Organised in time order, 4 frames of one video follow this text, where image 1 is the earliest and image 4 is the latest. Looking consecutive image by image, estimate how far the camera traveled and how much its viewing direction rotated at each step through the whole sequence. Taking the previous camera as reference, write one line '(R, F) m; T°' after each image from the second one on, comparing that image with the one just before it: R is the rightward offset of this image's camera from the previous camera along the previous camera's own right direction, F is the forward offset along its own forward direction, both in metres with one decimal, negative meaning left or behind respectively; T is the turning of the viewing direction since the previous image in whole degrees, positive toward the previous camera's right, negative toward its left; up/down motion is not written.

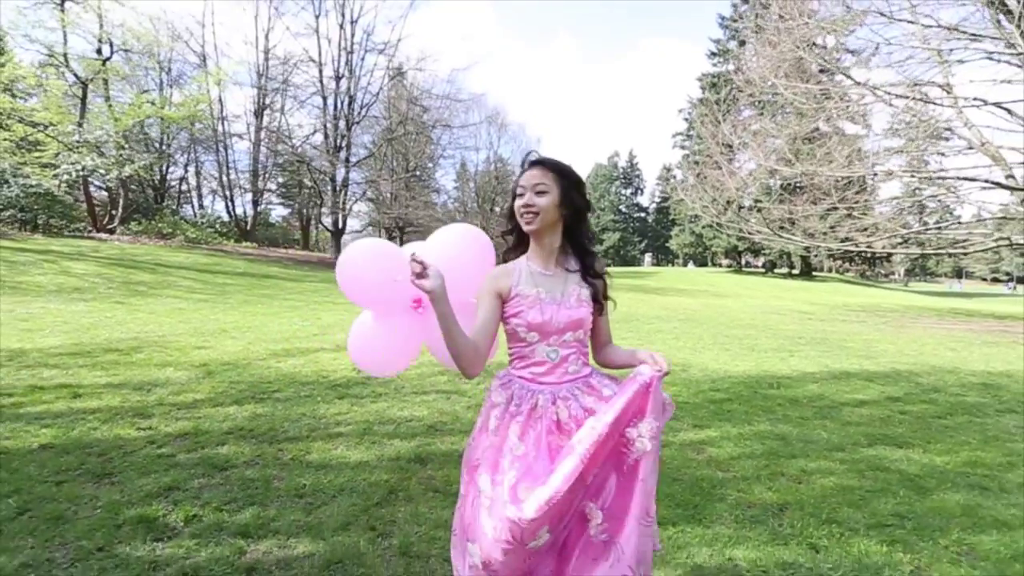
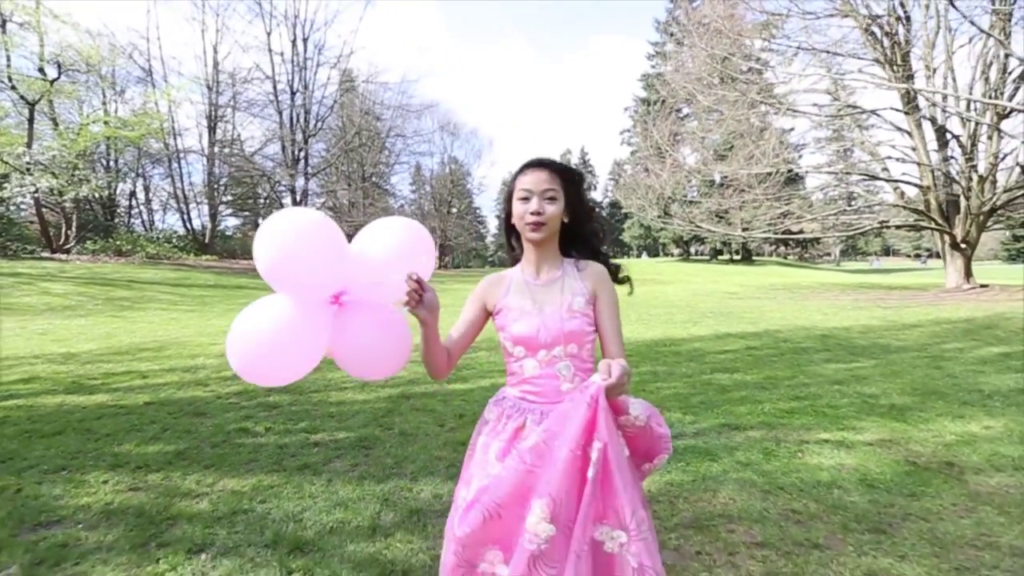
(+0.2, -2.0) m; +4°
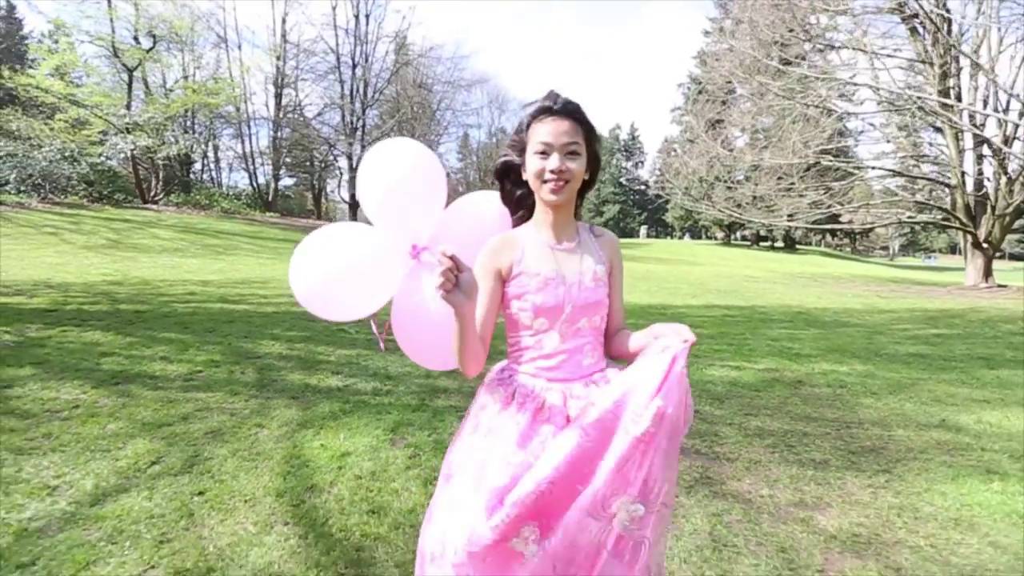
(+0.4, -2.2) m; -5°
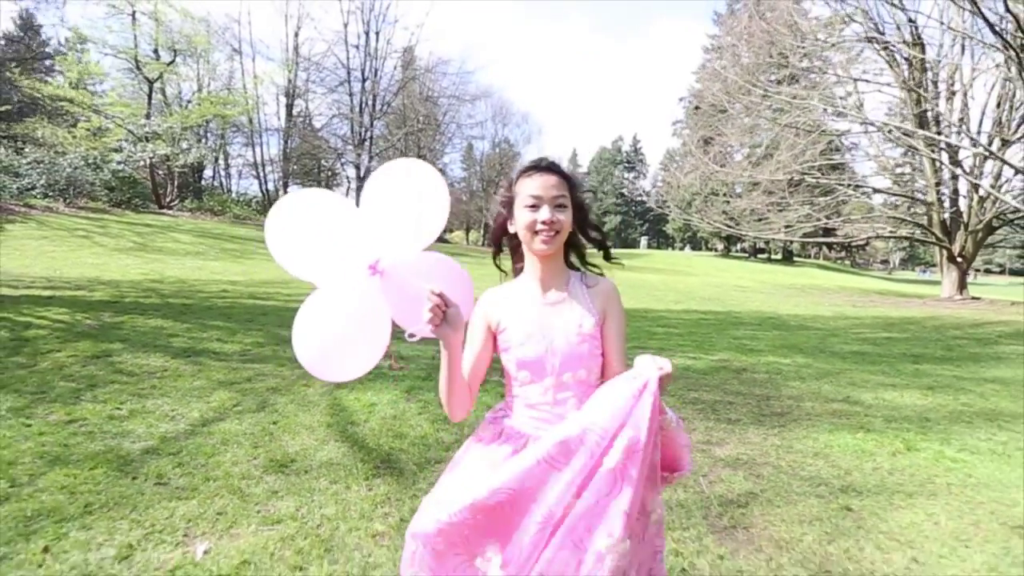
(+0.1, -1.2) m; 0°
